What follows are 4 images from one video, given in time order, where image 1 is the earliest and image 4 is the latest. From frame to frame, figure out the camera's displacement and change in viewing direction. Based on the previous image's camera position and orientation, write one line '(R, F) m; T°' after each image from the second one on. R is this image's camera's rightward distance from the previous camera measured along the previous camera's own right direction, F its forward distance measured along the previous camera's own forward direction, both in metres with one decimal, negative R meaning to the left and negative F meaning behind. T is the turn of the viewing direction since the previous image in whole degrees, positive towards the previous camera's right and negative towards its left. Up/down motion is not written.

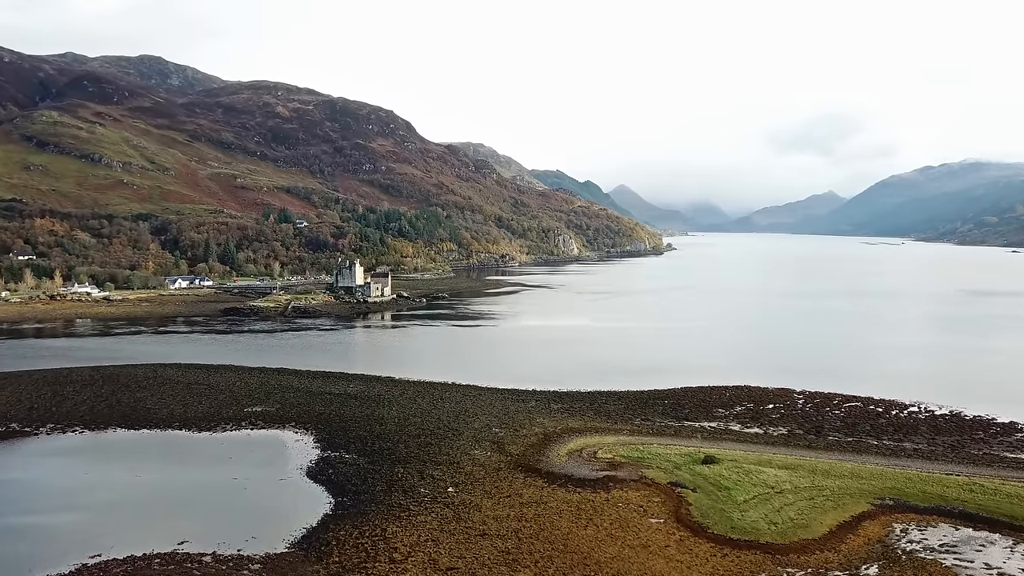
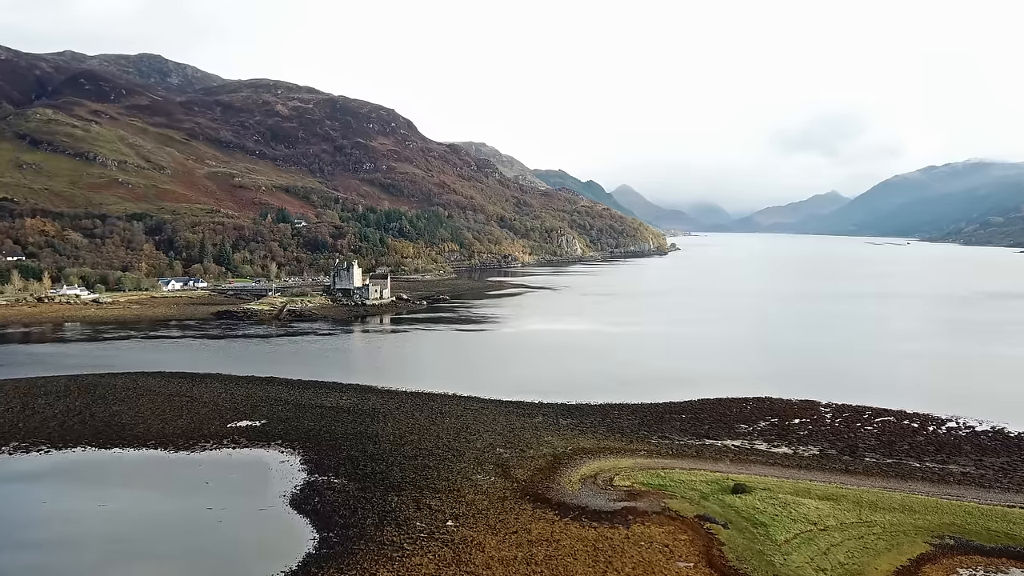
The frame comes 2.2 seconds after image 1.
(-0.2, +2.4) m; 0°
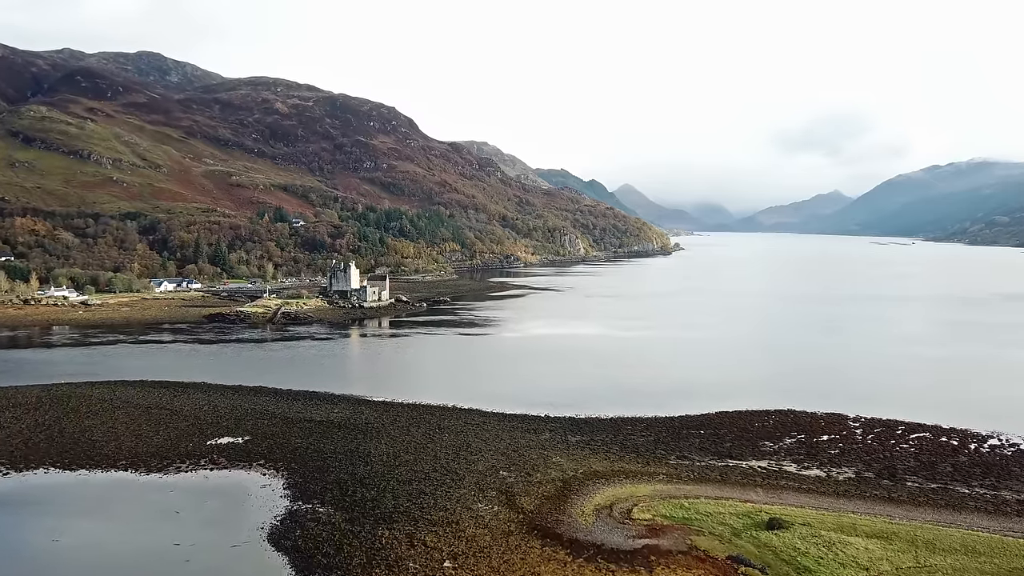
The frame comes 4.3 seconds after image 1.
(-0.1, +2.3) m; 0°
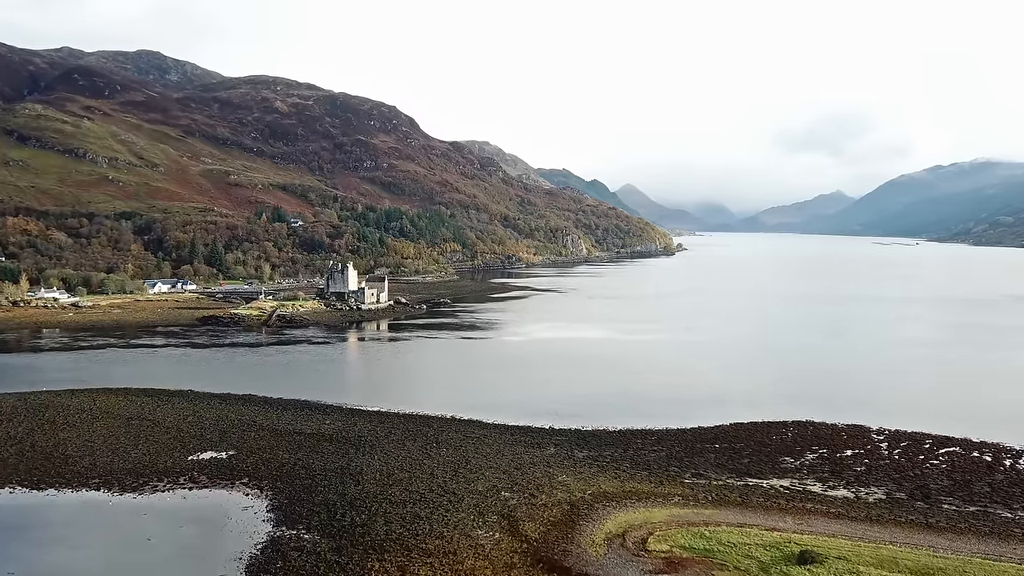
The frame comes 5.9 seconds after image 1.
(0.0, +1.7) m; 0°
